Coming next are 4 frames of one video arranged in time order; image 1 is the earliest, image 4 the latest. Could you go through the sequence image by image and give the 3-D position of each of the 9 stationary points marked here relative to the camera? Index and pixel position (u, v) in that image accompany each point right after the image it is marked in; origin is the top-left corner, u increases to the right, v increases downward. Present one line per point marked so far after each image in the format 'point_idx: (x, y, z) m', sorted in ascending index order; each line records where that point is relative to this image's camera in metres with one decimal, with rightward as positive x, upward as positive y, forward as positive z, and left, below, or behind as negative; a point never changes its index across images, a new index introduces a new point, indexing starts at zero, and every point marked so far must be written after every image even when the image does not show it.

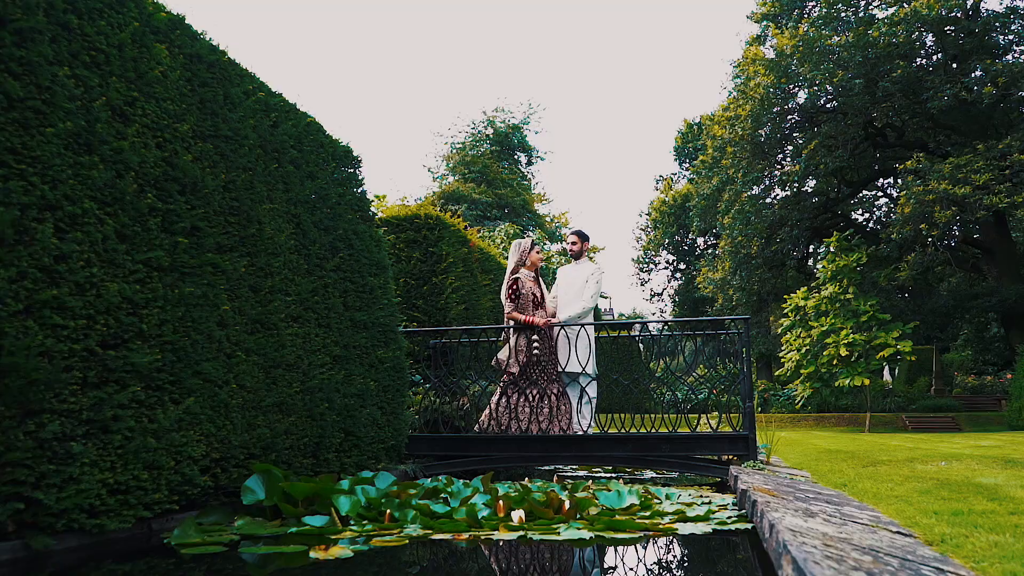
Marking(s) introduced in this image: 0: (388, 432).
0: (-0.8, -0.9, +5.3) m
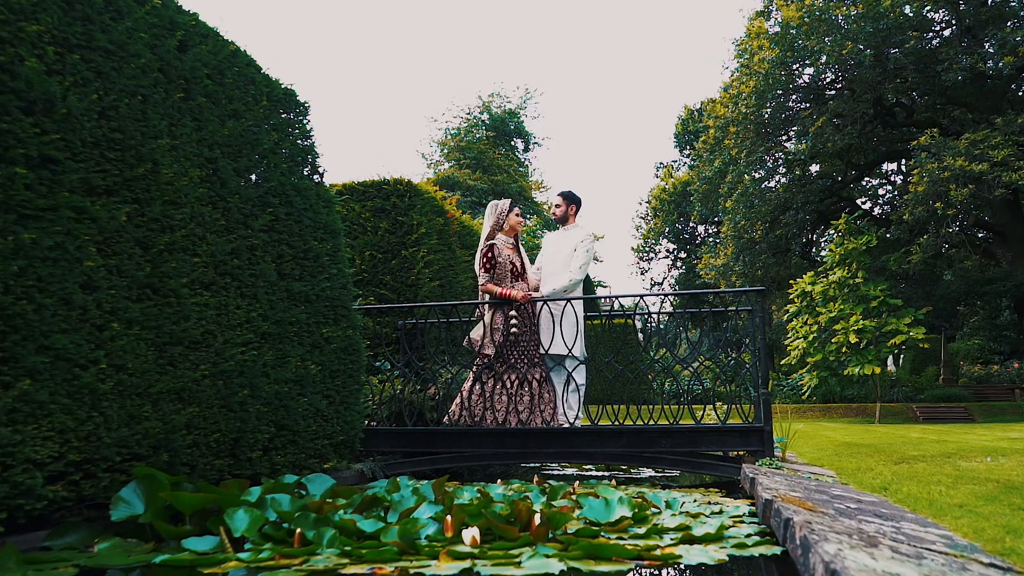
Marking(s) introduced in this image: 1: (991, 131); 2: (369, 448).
0: (-1.0, -0.8, +4.4) m
1: (+8.6, +2.8, +14.3) m
2: (-0.9, -1.0, +5.1) m
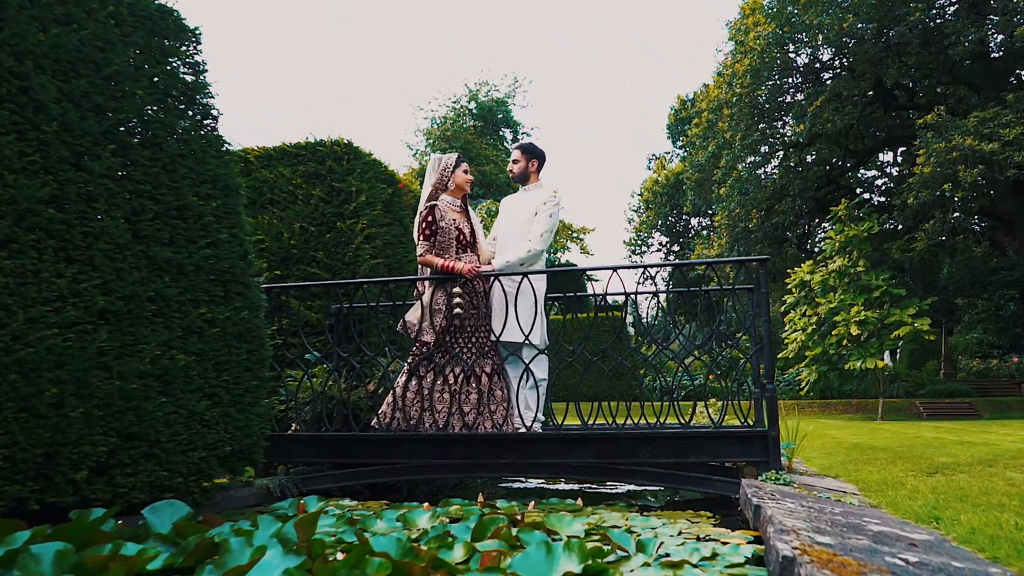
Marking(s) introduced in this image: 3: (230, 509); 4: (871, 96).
0: (-1.2, -0.6, +3.5) m
1: (+8.2, +3.0, +13.4) m
2: (-1.2, -0.9, +4.2) m
3: (-1.2, -1.0, +3.6) m
4: (+6.9, +3.7, +15.4) m
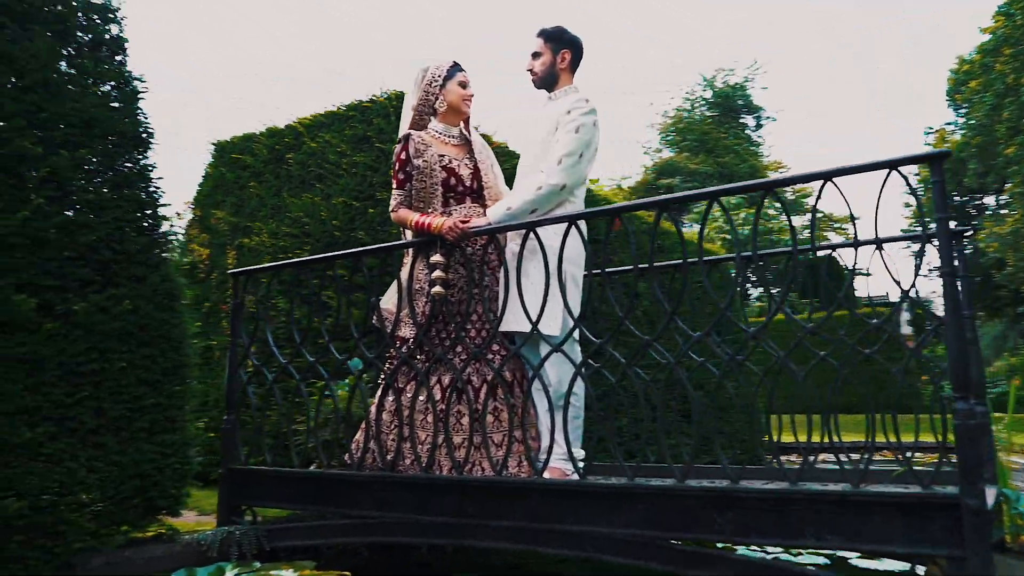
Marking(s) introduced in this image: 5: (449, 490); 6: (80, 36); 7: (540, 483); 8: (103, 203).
0: (-1.3, -0.6, +2.5) m
1: (+10.7, +3.5, +8.9) m
2: (-1.0, -0.8, +3.1) m
3: (-1.2, -0.9, +2.5) m
4: (+10.0, +4.1, +11.2) m
5: (-0.2, -0.6, +2.5) m
6: (-1.5, +0.9, +2.7) m
7: (+0.1, -0.6, +2.3) m
8: (-1.4, +0.3, +2.6) m
